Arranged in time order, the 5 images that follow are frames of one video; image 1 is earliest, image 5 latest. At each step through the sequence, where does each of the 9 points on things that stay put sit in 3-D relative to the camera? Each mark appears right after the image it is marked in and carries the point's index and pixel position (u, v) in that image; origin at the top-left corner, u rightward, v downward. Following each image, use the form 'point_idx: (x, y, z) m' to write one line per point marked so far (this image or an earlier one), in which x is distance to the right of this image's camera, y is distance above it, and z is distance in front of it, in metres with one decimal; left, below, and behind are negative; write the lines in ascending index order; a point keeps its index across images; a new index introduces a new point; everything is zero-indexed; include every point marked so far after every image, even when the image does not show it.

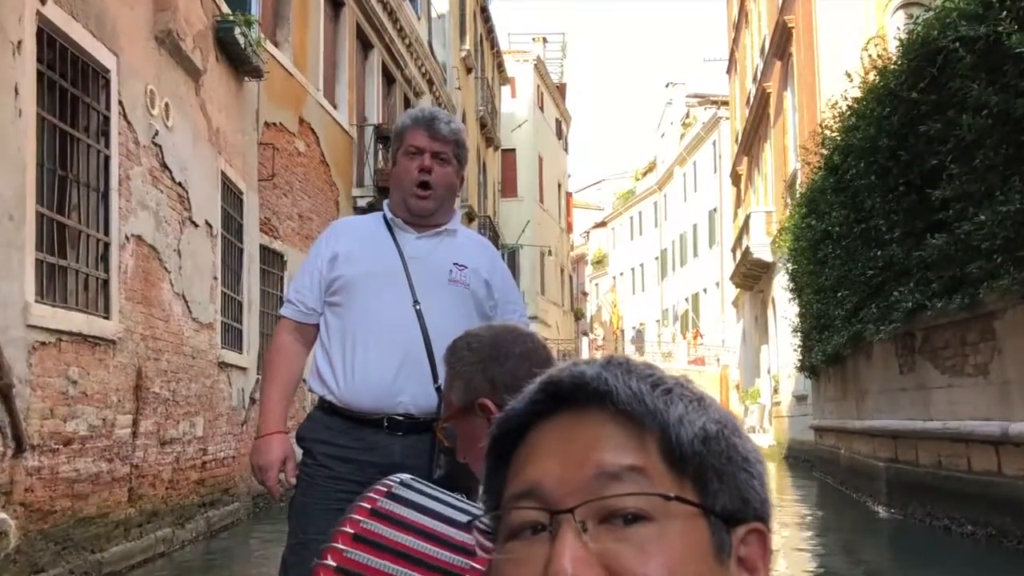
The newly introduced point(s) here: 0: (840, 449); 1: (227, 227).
0: (+4.2, -2.1, +14.0) m
1: (-2.4, +0.5, +9.4) m
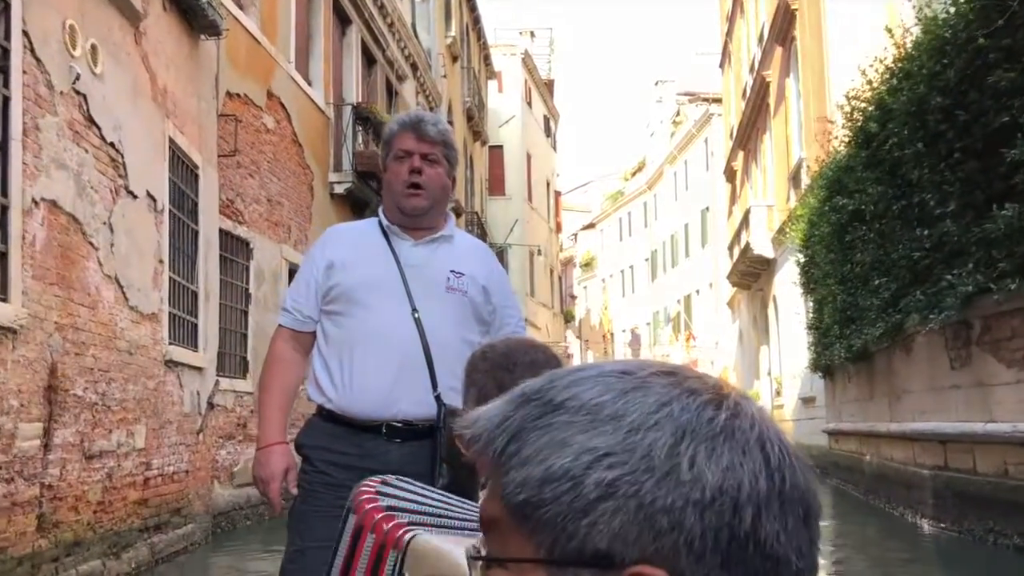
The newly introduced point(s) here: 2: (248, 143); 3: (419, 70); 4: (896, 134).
0: (+4.1, -1.9, +12.8) m
1: (-2.4, +0.6, +8.1) m
2: (-2.5, +1.4, +10.4) m
3: (-1.7, +3.9, +19.7) m
4: (+3.1, +1.2, +8.9) m
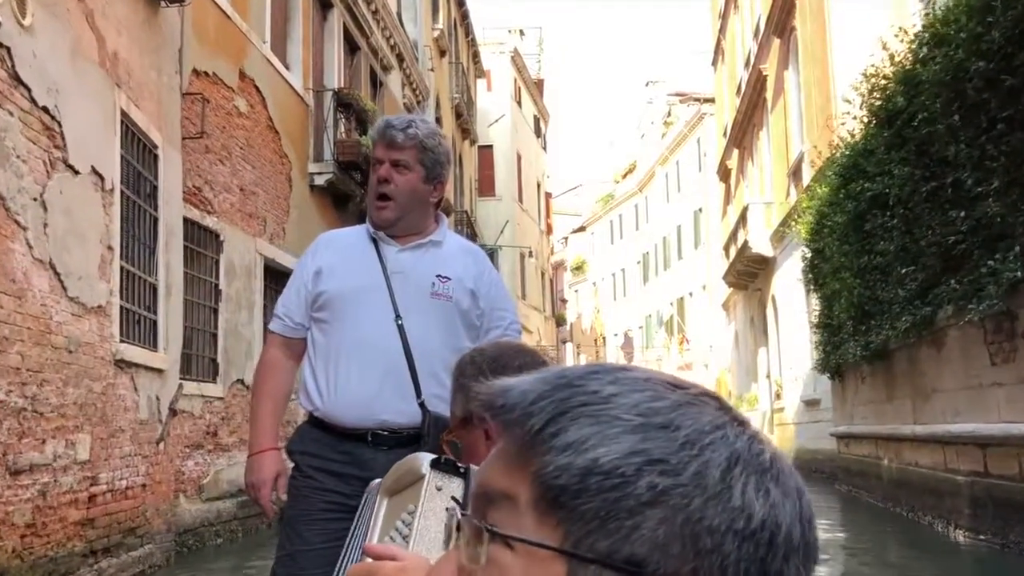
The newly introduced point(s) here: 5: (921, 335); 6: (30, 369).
0: (+4.1, -1.9, +12.0) m
1: (-2.5, +0.6, +7.3) m
2: (-2.6, +1.4, +9.6) m
3: (-1.8, +3.9, +18.9) m
4: (+3.1, +1.3, +8.1) m
5: (+3.4, -0.4, +9.3) m
6: (-2.2, -0.4, +5.1) m
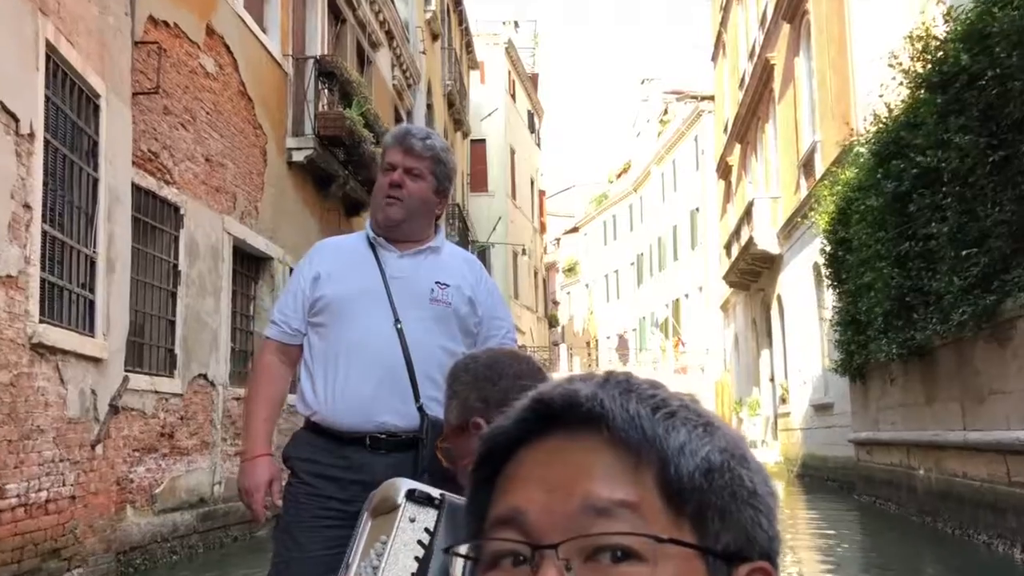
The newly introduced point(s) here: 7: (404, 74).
0: (+4.0, -1.8, +10.9) m
1: (-2.4, +0.8, +6.1) m
2: (-2.6, +1.6, +8.4) m
3: (-1.9, +4.0, +17.8) m
4: (+3.1, +1.4, +7.0) m
5: (+3.5, -0.3, +8.2) m
6: (-2.2, -0.2, +3.9) m
7: (-1.9, +3.7, +19.0) m
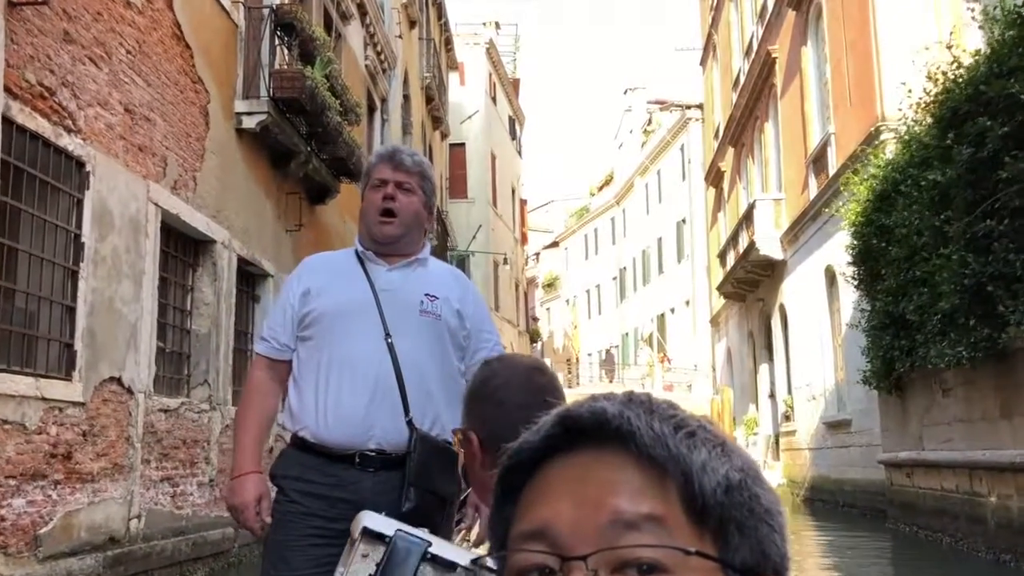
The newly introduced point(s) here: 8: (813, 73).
0: (+4.0, -1.7, +9.2) m
1: (-2.4, +1.0, +4.3) m
2: (-2.6, +1.7, +6.6) m
3: (-2.1, +4.0, +16.0) m
4: (+3.1, +1.6, +5.3) m
5: (+3.4, -0.2, +6.5) m
6: (-2.1, 0.0, +2.1) m
7: (-2.1, +3.6, +17.3) m
8: (+5.2, +3.7, +18.8) m
